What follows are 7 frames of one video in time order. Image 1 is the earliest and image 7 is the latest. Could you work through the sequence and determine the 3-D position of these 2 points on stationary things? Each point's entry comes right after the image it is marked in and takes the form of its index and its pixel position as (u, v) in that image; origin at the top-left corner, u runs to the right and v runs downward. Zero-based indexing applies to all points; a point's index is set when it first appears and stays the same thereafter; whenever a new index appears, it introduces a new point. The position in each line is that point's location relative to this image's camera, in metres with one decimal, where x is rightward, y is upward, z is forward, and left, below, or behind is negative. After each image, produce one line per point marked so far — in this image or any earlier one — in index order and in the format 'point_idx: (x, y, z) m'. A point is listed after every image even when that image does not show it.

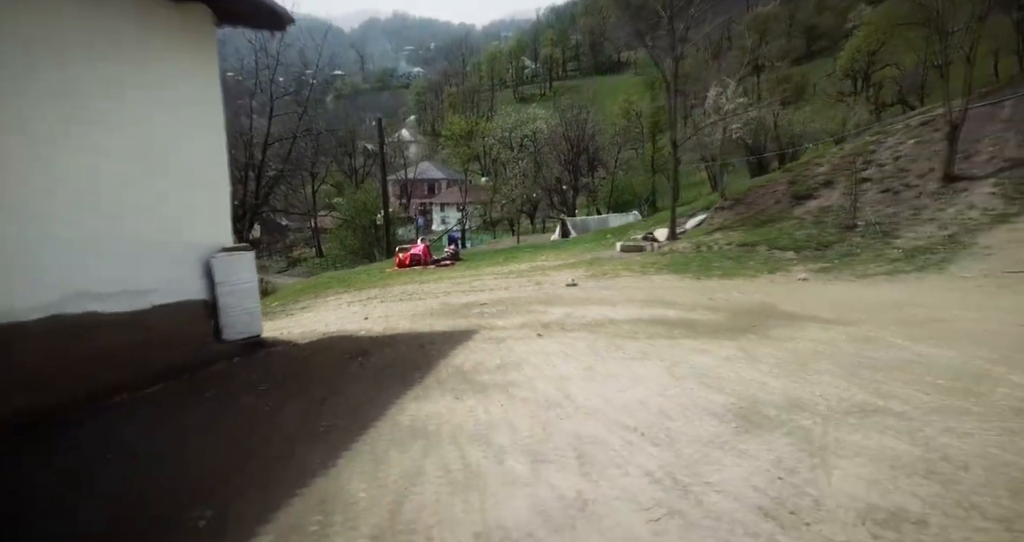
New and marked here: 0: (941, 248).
0: (+6.4, +0.3, +8.8) m
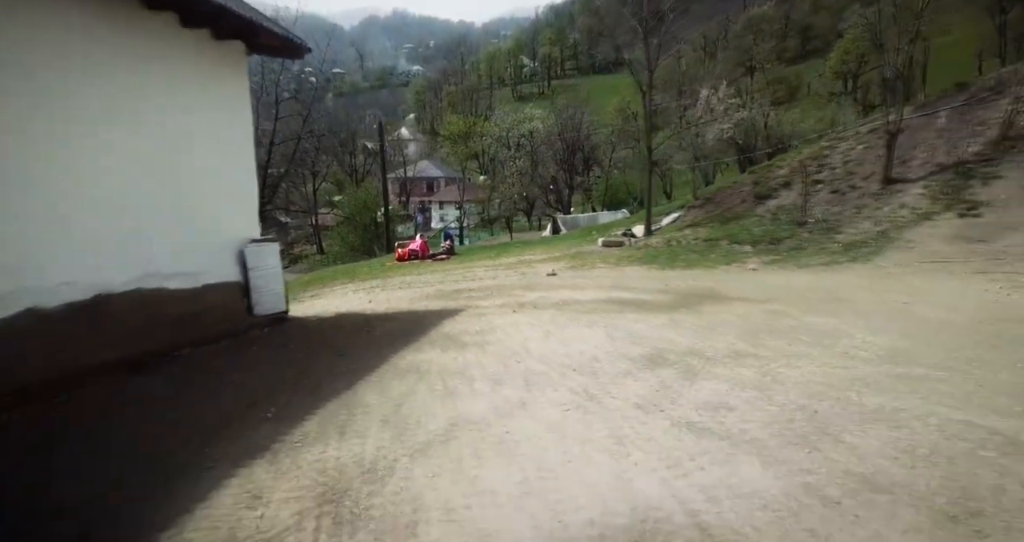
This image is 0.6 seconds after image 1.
0: (+6.1, +0.5, +10.1) m
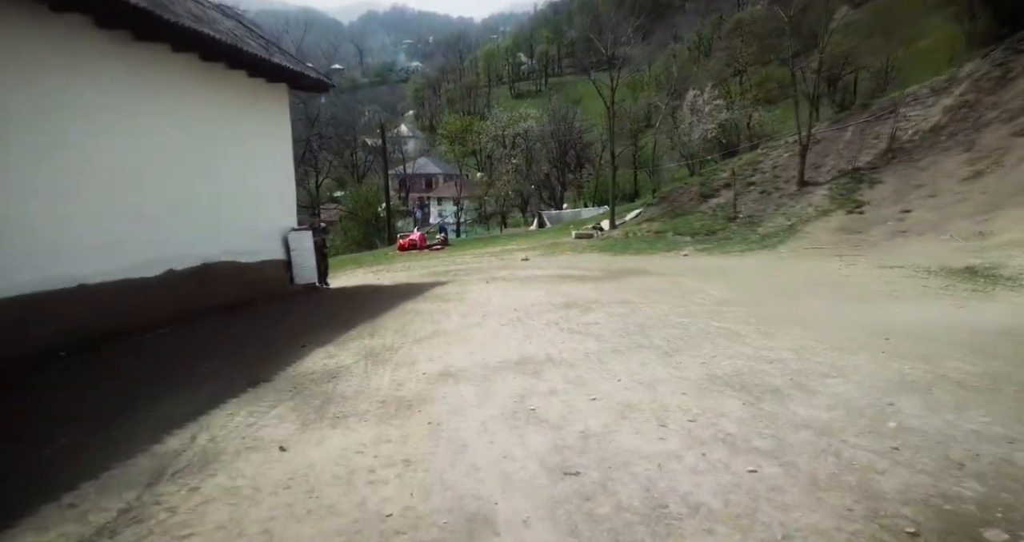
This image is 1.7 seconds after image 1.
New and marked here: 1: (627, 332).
0: (+5.7, +0.8, +12.7) m
1: (+1.1, -0.6, +5.8) m
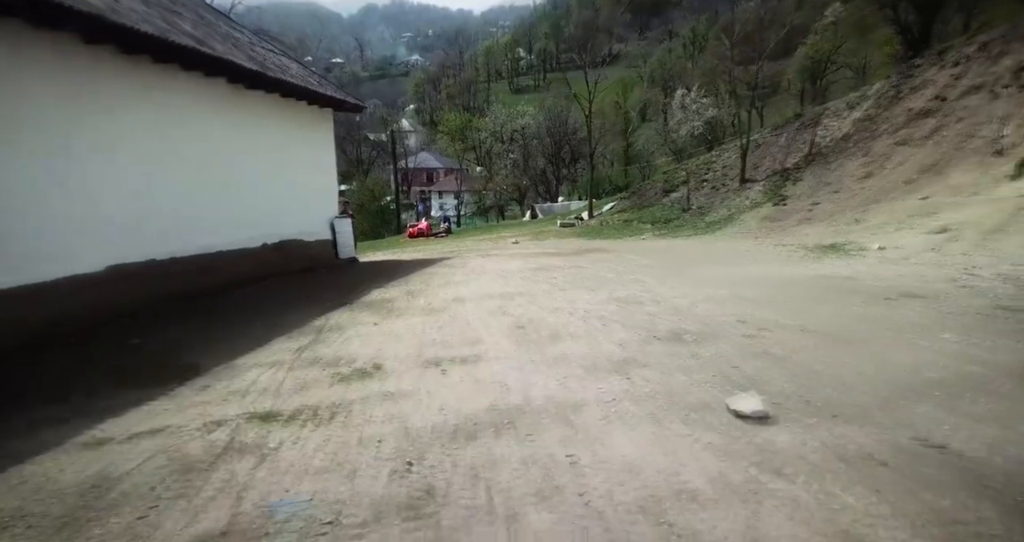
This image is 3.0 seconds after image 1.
0: (+5.5, +1.3, +15.9) m
1: (+0.9, -0.1, +9.0) m
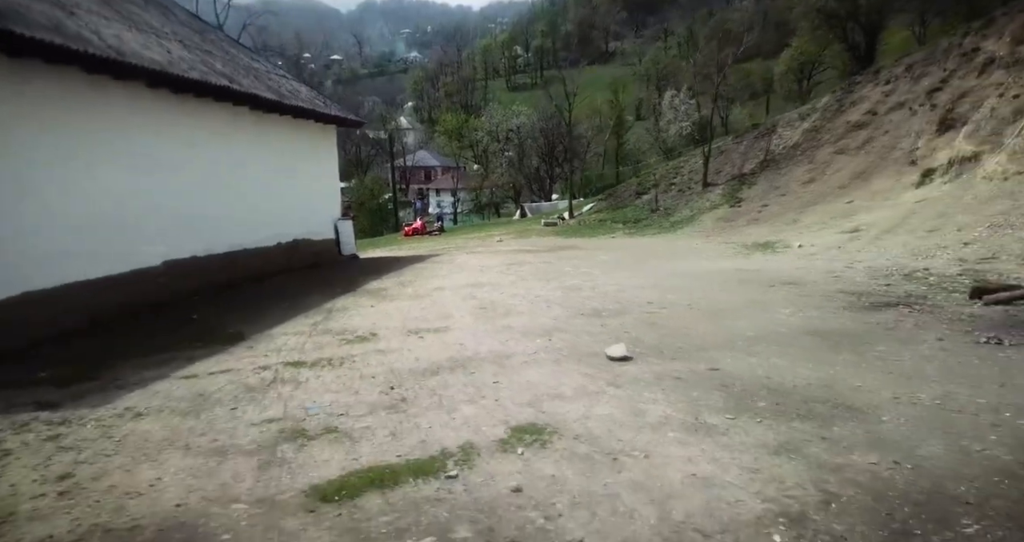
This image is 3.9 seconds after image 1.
0: (+5.0, +1.4, +17.7) m
1: (+0.4, 0.0, +10.8) m
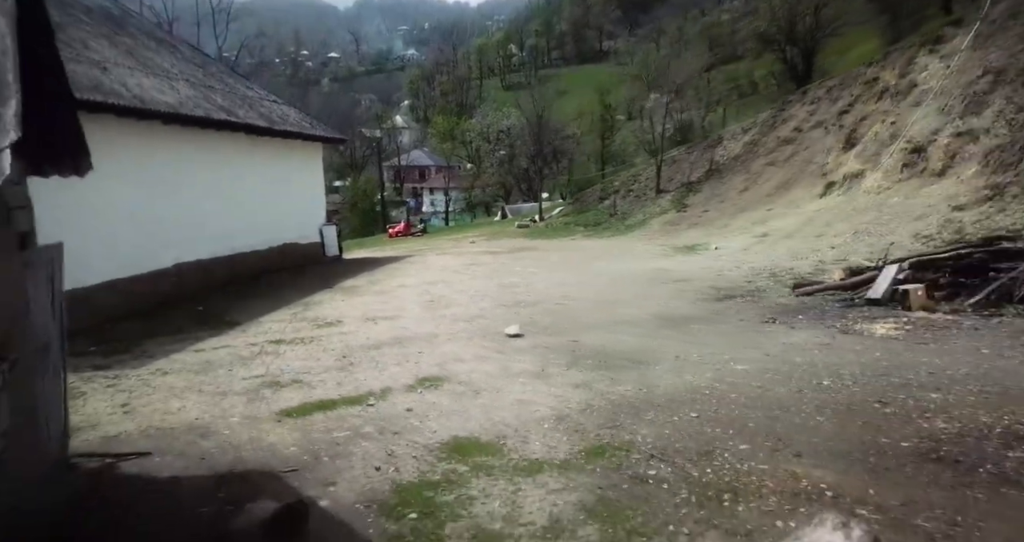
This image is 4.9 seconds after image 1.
0: (+4.0, +1.5, +19.7) m
1: (-0.5, 0.0, +12.8) m
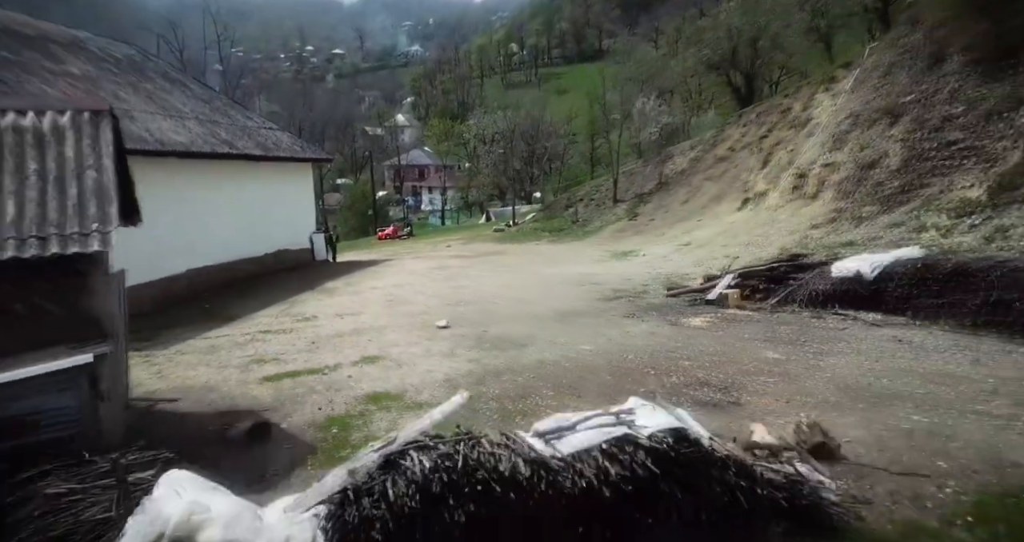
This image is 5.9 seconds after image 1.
0: (+3.0, +1.4, +22.0) m
1: (-1.6, -0.1, +15.1) m
